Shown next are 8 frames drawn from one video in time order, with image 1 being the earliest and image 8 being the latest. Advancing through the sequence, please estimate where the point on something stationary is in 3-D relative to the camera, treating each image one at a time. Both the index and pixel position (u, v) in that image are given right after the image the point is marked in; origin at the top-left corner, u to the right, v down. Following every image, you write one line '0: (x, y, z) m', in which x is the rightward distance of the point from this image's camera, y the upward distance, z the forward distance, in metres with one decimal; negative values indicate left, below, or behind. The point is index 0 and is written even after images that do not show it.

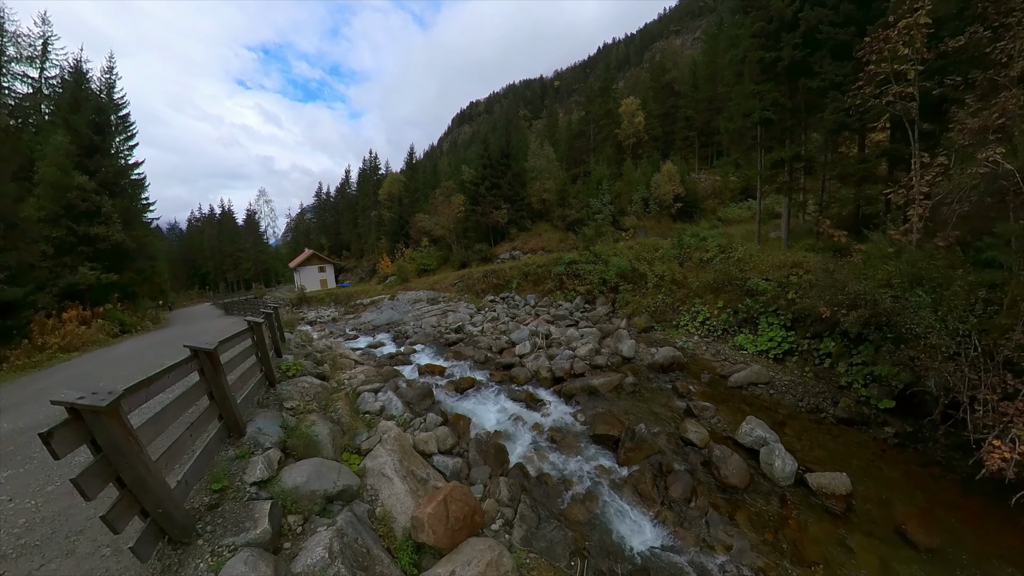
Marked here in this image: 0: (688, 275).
0: (+7.7, +0.5, +12.8) m
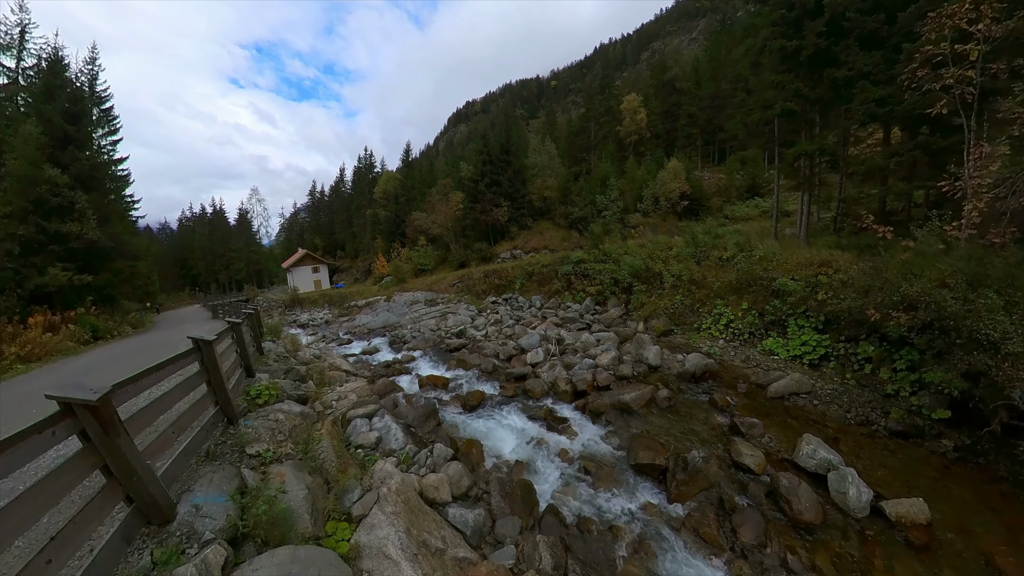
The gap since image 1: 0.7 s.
0: (+8.0, +0.5, +12.0) m
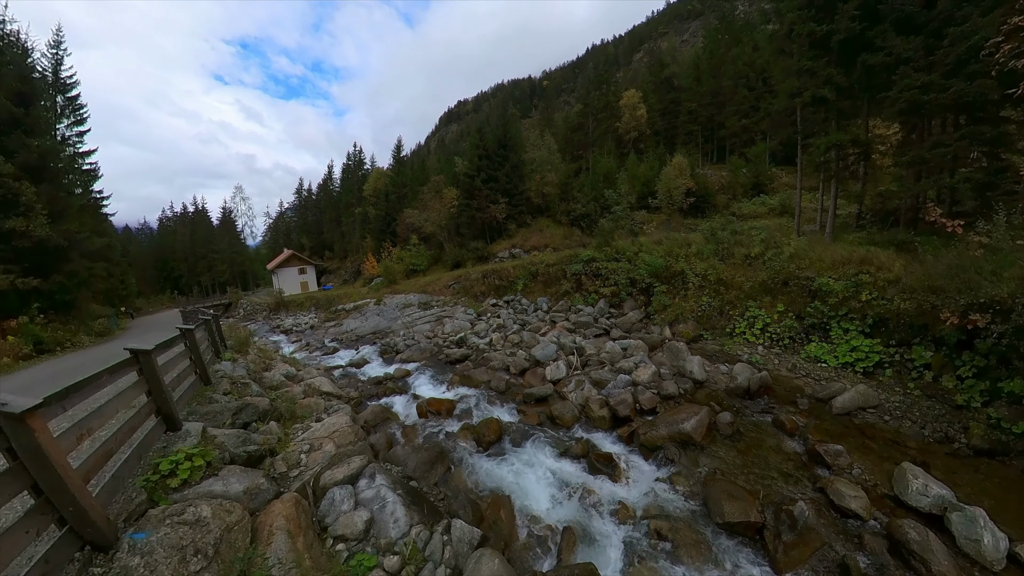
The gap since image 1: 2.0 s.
0: (+8.3, +0.5, +10.9) m
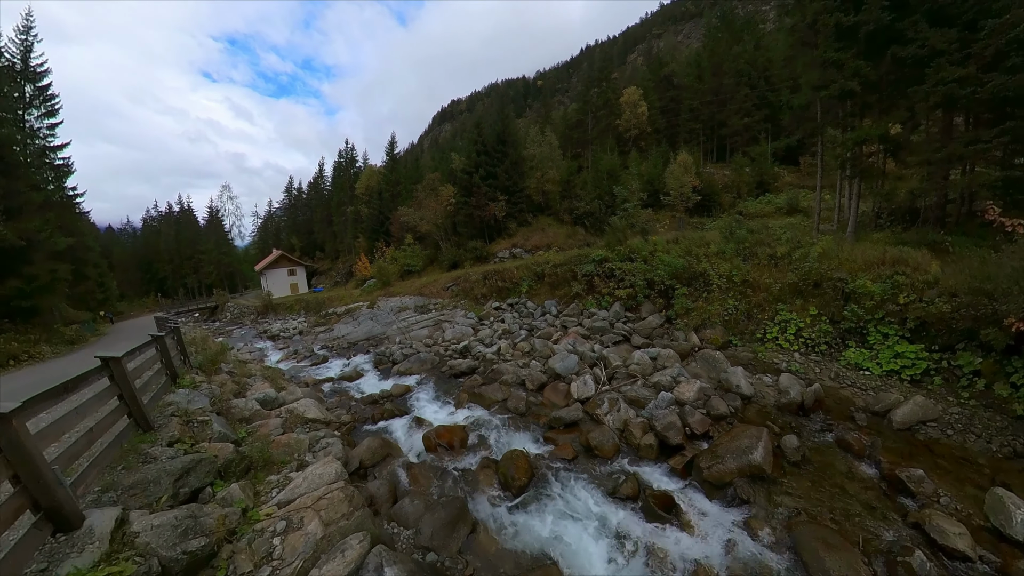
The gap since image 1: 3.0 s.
0: (+8.7, +0.4, +10.2) m
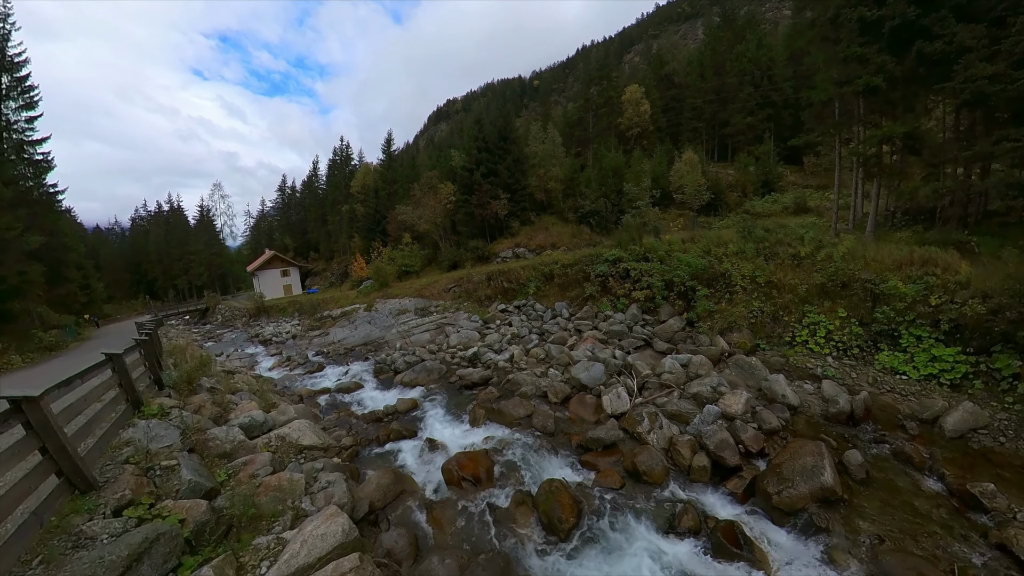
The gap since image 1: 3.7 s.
0: (+9.2, +0.4, +9.9) m
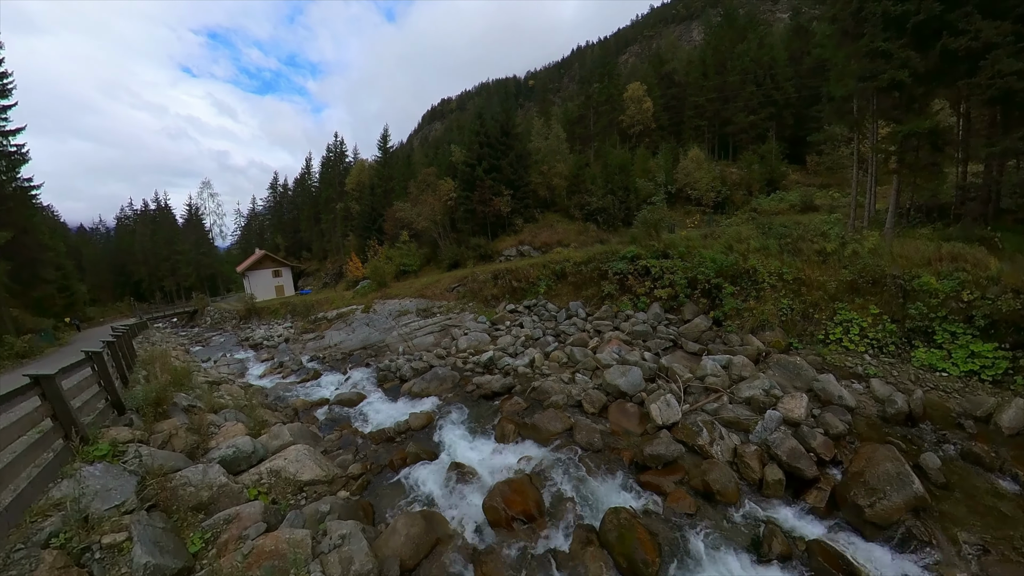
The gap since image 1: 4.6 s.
0: (+9.9, +0.5, +9.7) m
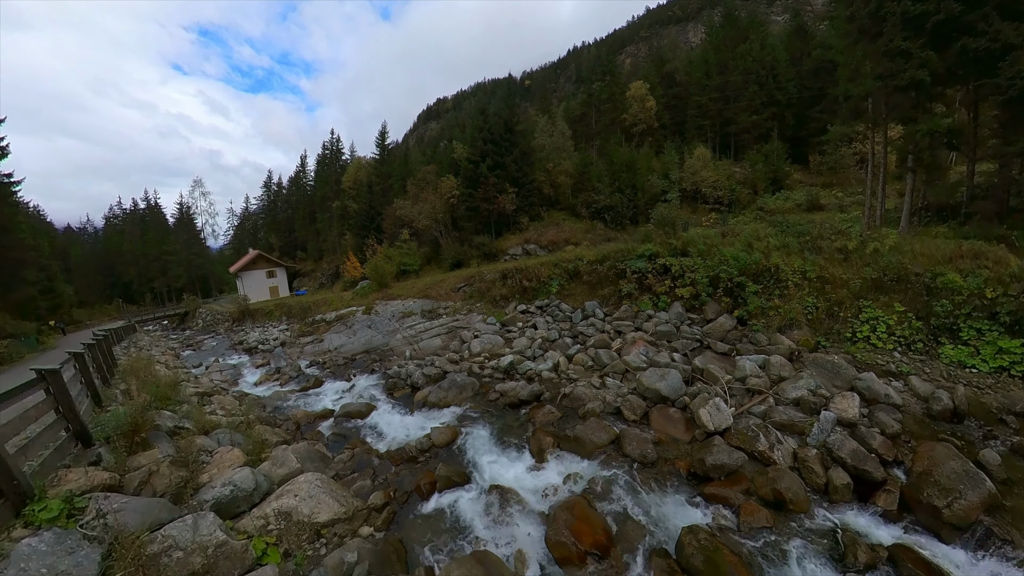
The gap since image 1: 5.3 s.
0: (+10.7, +0.6, +9.7) m
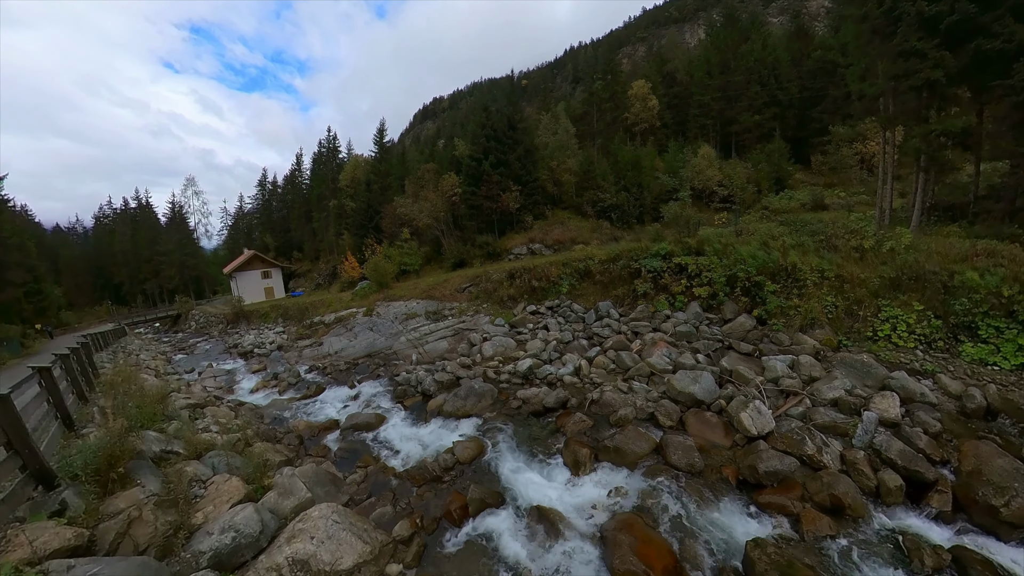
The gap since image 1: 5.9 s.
0: (+11.3, +0.6, +9.8) m
